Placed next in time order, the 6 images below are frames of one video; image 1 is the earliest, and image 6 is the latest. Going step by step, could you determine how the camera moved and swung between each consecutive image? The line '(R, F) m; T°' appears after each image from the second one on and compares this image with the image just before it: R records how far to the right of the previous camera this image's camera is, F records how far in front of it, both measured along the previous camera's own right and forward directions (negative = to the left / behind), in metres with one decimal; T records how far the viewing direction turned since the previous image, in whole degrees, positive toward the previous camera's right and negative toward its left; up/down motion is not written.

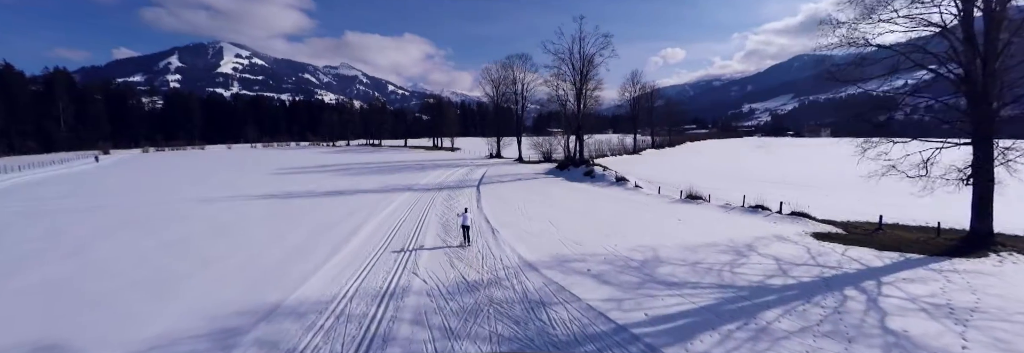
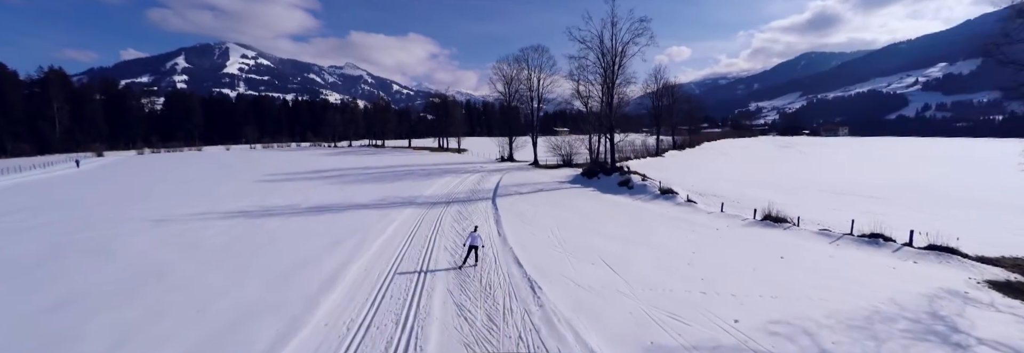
(-0.9, +4.3) m; -1°
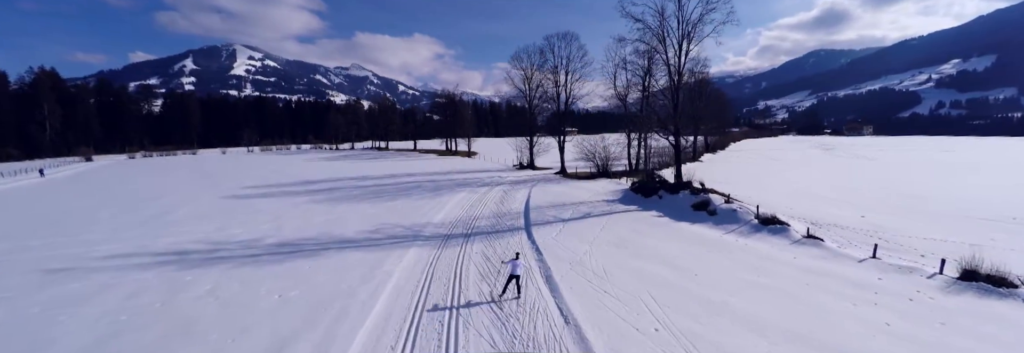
(-1.3, +5.6) m; -1°
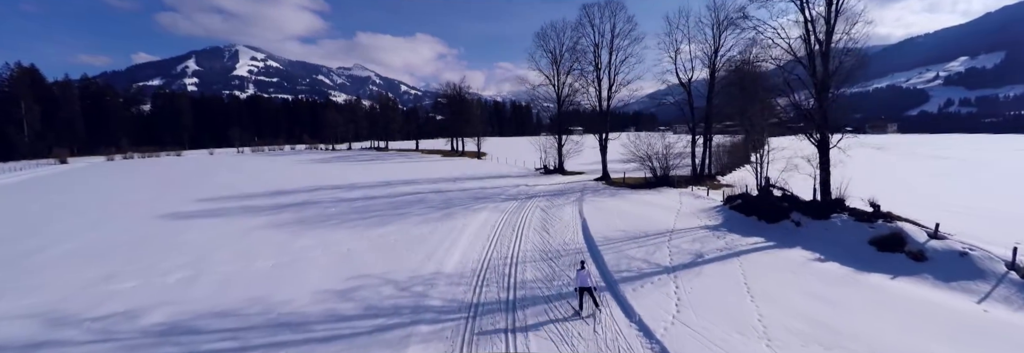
(-1.5, +6.6) m; 0°
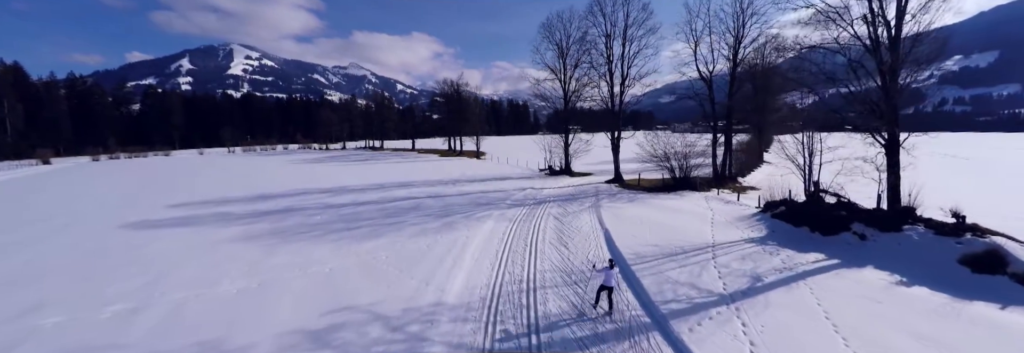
(-0.4, +1.9) m; 0°
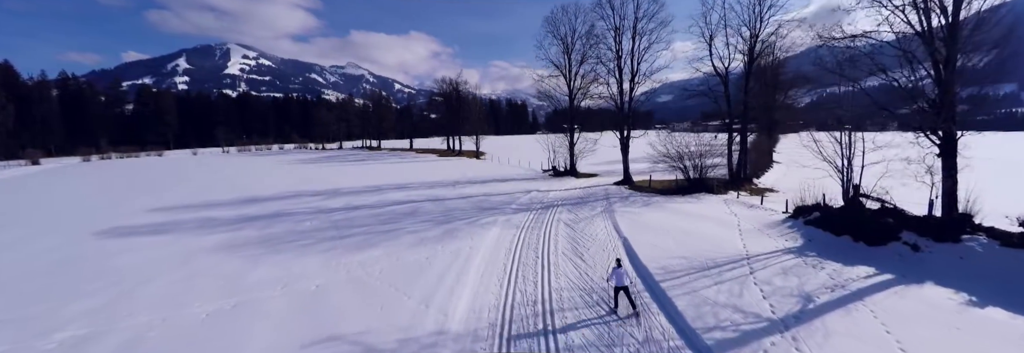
(-0.3, +1.2) m; 0°
